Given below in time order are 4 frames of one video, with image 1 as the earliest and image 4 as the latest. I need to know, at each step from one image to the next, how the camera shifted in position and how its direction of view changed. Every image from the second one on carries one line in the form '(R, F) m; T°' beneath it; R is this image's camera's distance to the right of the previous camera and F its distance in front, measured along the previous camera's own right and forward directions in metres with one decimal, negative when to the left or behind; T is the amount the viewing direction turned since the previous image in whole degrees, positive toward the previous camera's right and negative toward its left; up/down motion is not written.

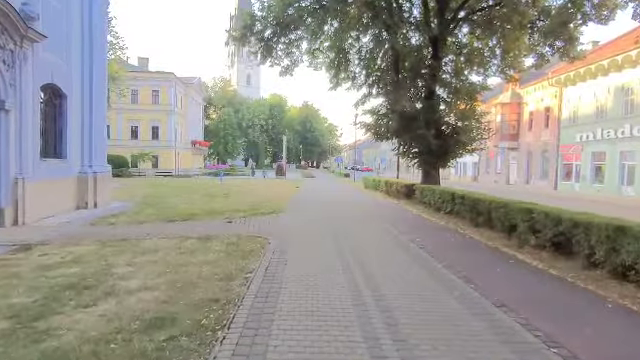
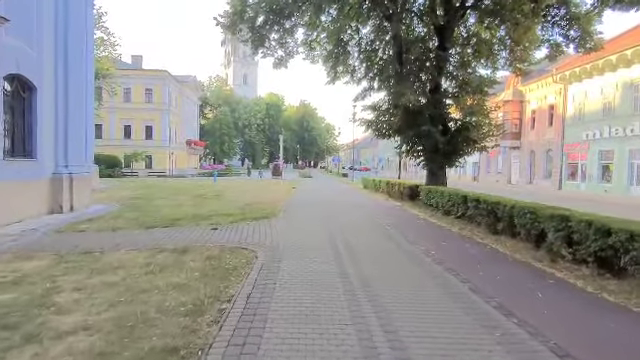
(0.0, +1.5) m; 0°
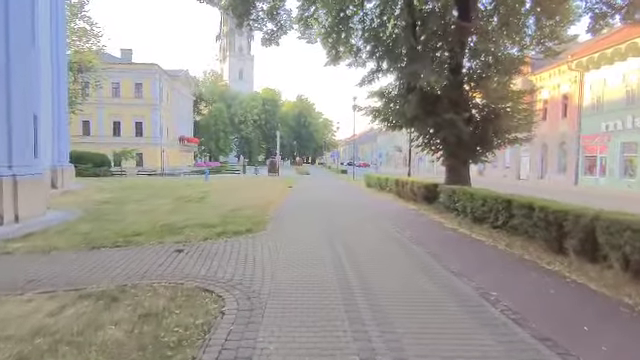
(0.0, +3.0) m; 0°
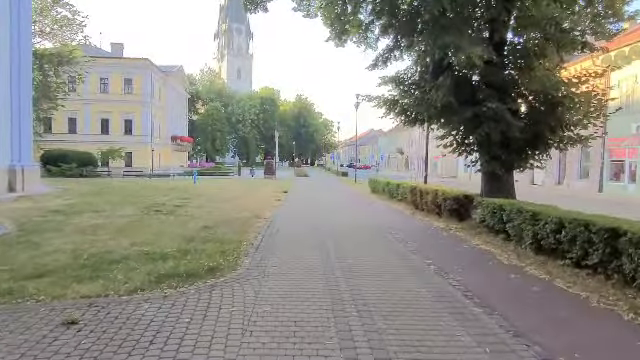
(0.0, +3.6) m; 0°
